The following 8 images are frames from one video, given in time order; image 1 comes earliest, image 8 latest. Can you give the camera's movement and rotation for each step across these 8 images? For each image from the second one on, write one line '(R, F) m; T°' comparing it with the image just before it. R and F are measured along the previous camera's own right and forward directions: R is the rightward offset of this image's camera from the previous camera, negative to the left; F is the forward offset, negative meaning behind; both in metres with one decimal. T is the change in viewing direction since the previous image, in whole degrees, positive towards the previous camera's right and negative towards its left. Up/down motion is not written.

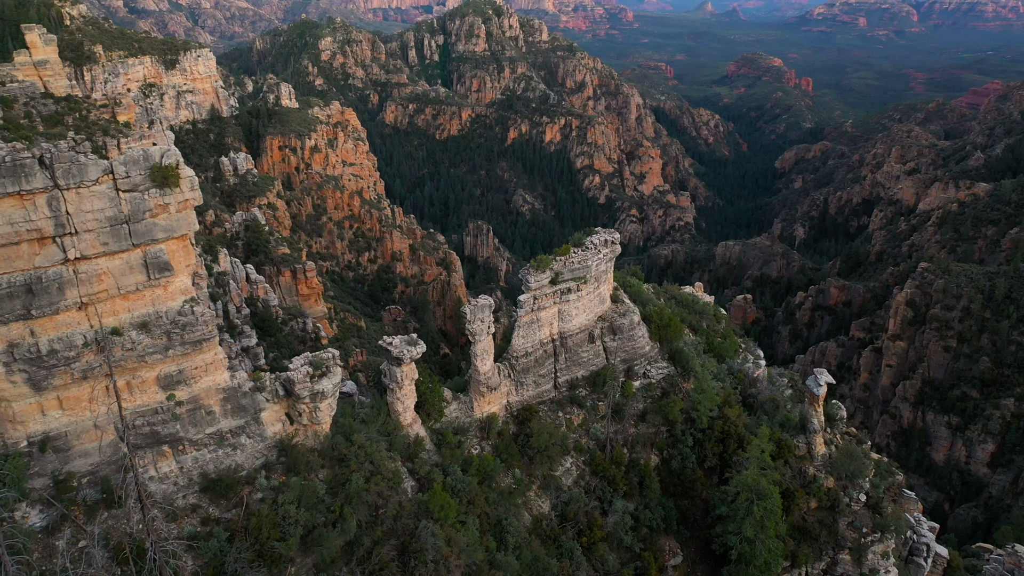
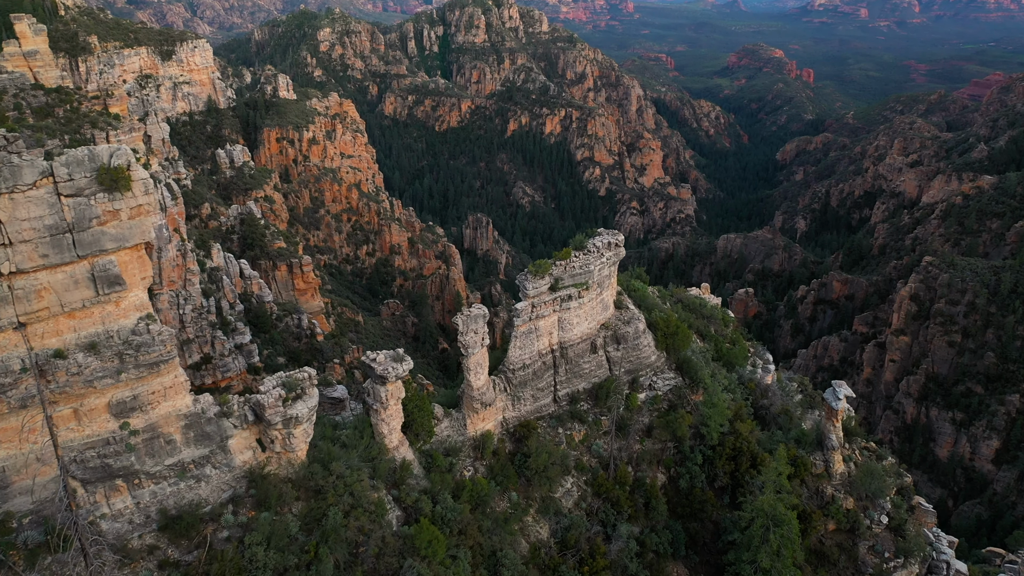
(0.0, +0.5) m; 0°
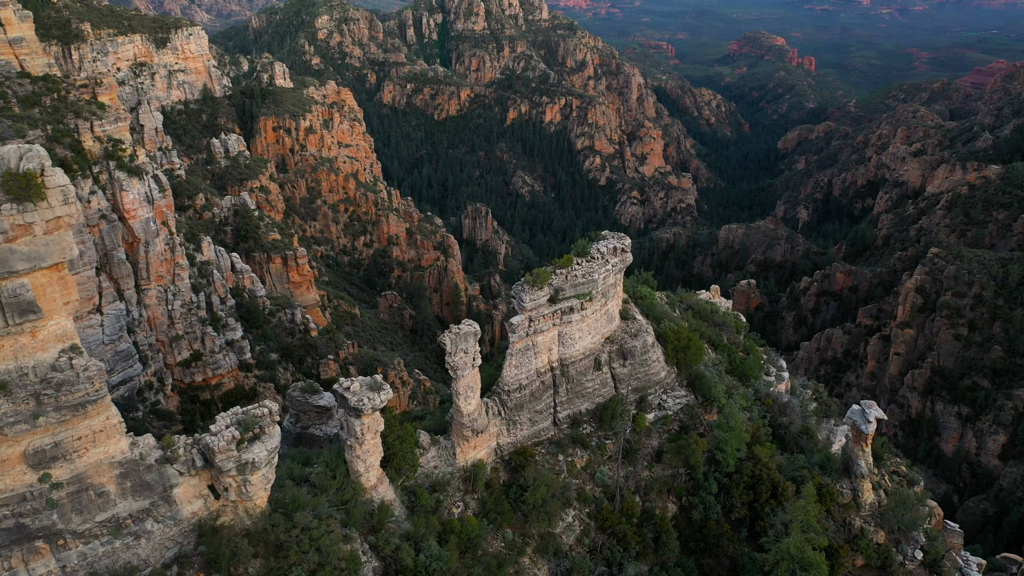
(0.0, +0.7) m; 0°
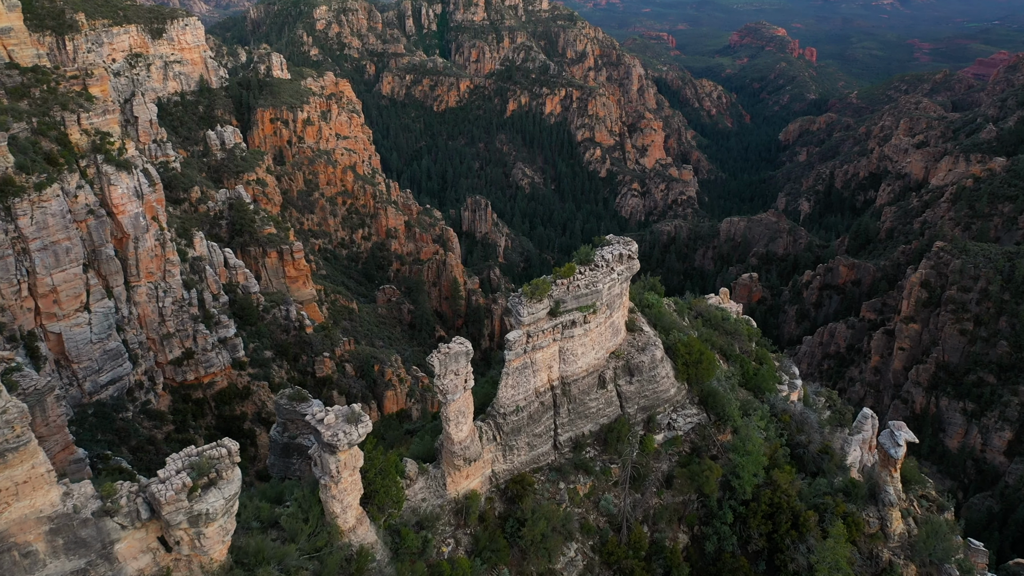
(0.0, +0.6) m; 0°
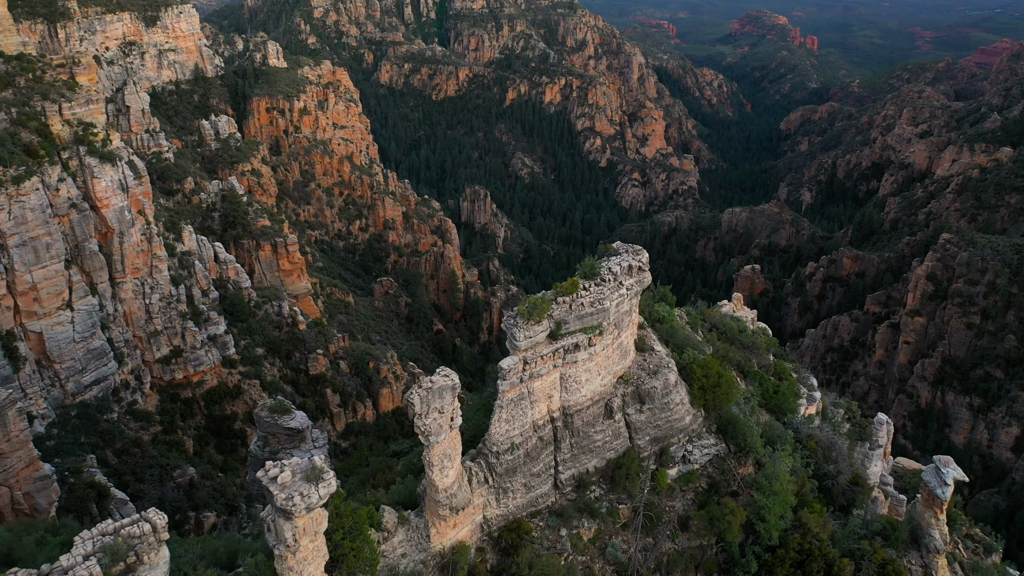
(0.0, +0.7) m; 0°
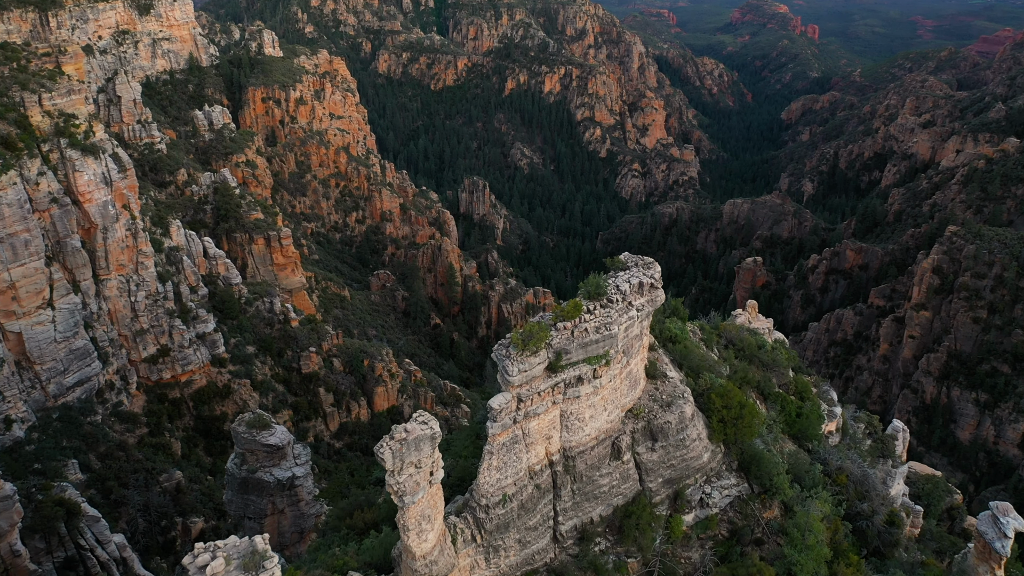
(+0.1, +0.7) m; 0°
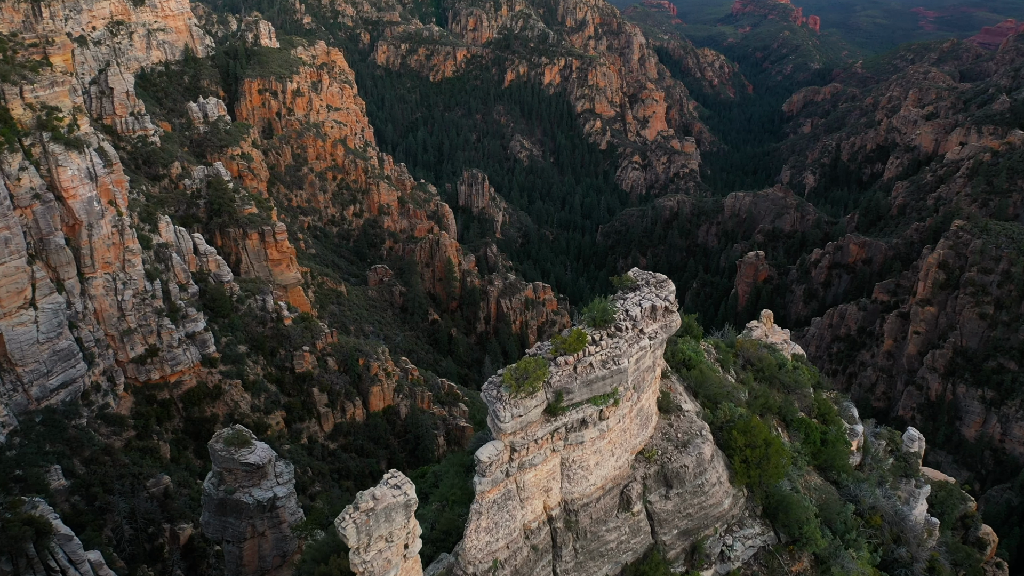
(0.0, +0.6) m; 0°
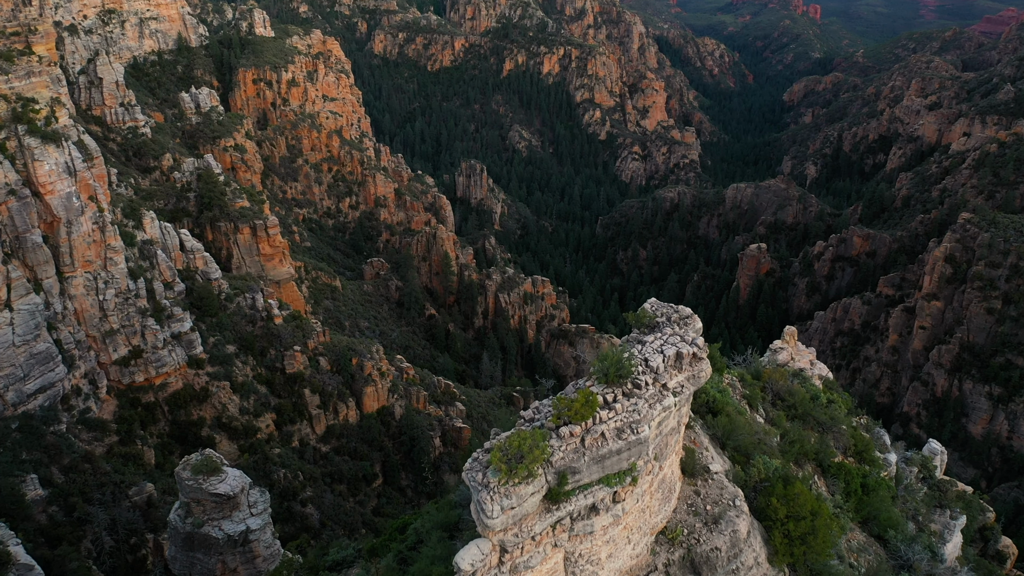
(+0.1, +0.8) m; 0°
